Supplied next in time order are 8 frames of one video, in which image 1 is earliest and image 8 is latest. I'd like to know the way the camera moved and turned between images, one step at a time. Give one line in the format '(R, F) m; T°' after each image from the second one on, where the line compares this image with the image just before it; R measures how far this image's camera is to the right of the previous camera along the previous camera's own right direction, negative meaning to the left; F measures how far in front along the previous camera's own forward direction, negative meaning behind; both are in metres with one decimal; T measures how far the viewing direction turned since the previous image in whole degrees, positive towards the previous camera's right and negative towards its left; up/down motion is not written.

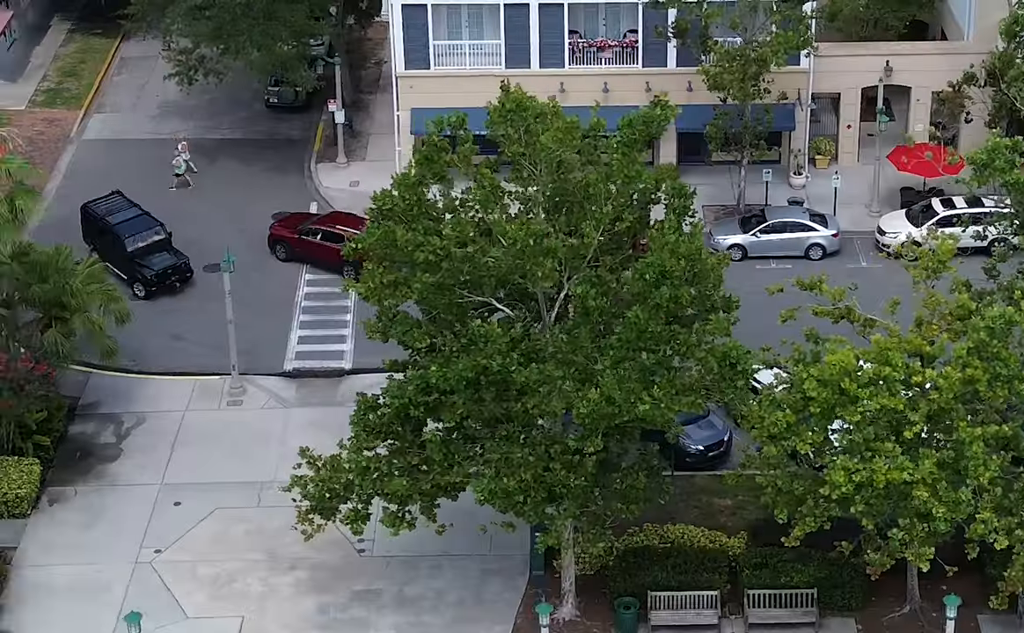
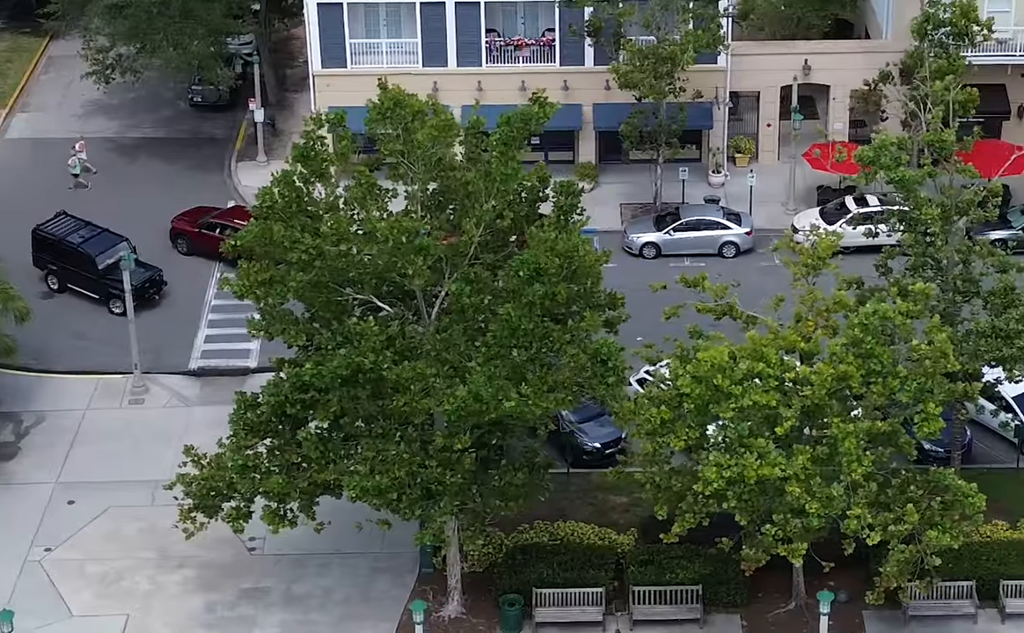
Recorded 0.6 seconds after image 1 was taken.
(+1.1, 0.0) m; +1°
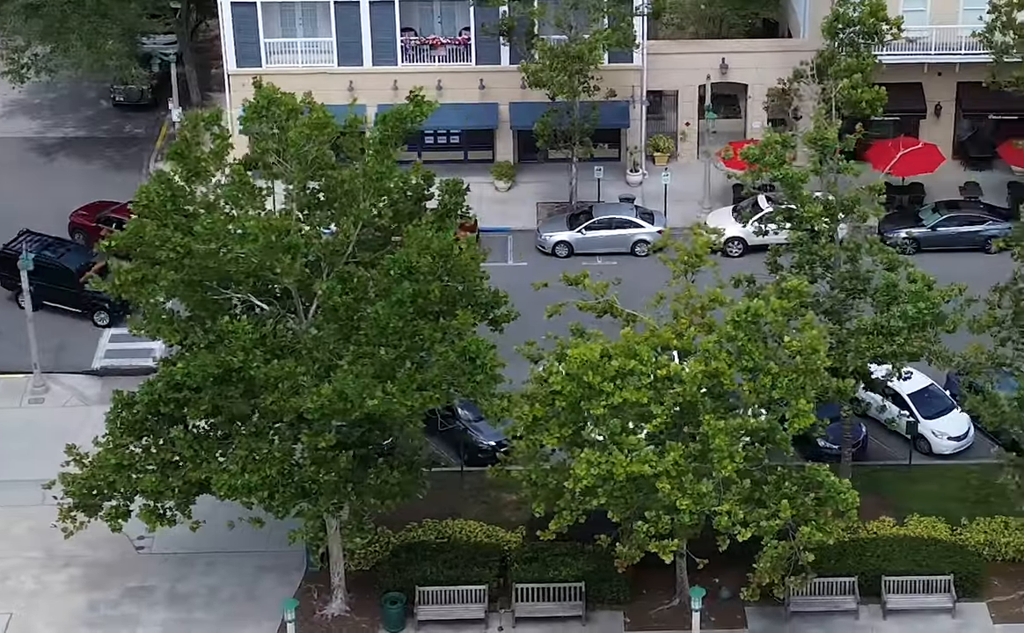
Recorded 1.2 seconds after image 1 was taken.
(+1.2, -0.1) m; +1°
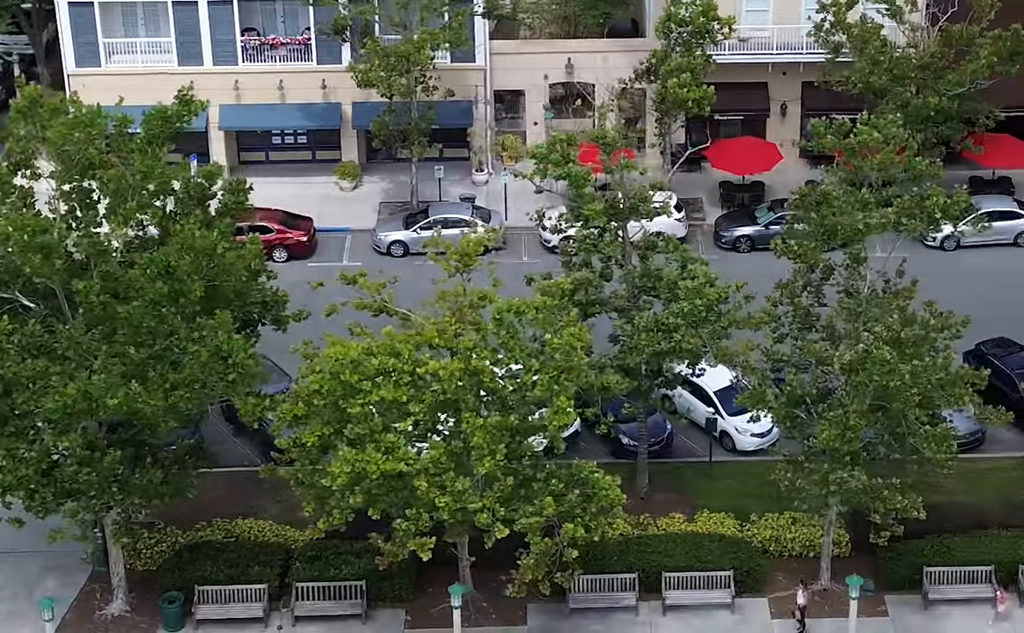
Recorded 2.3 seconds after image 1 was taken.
(+2.2, -0.1) m; +1°
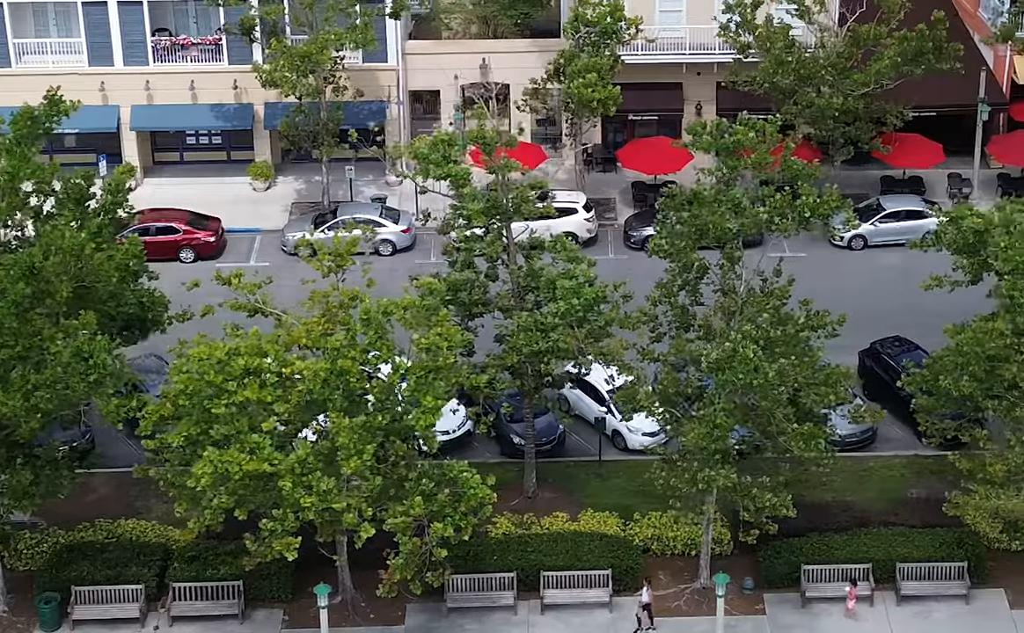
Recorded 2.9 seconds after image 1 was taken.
(+1.2, -0.1) m; +1°
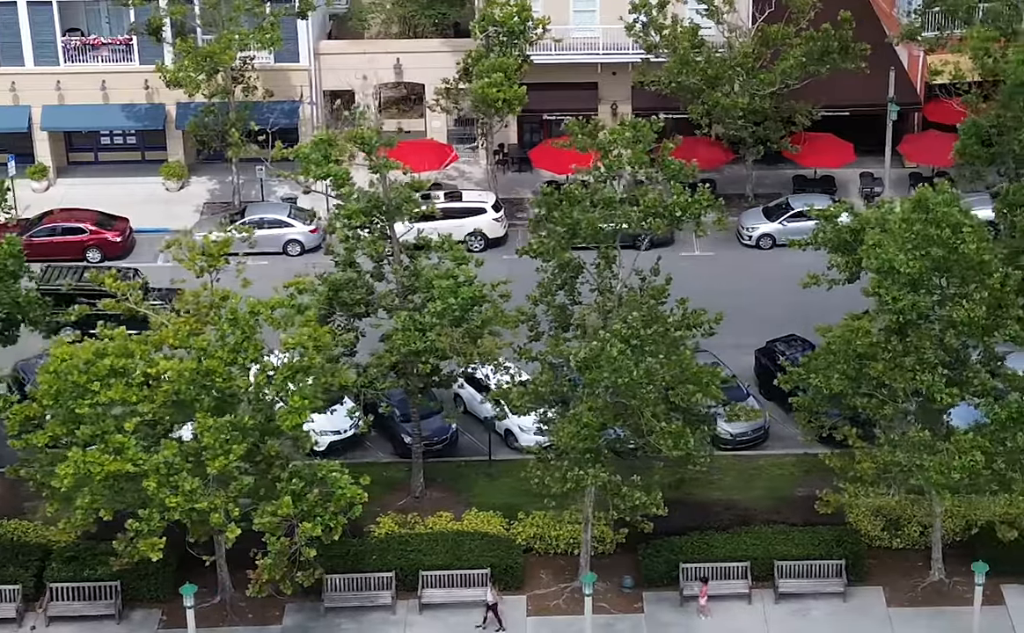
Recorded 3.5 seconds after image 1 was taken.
(+1.3, 0.0) m; +1°
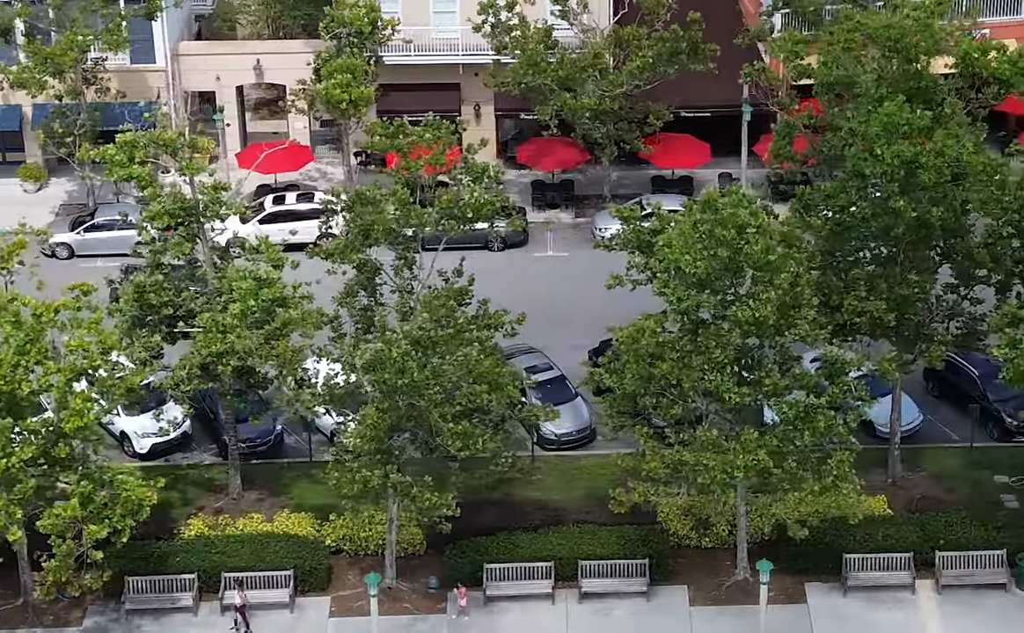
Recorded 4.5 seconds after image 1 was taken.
(+2.0, -0.1) m; +1°
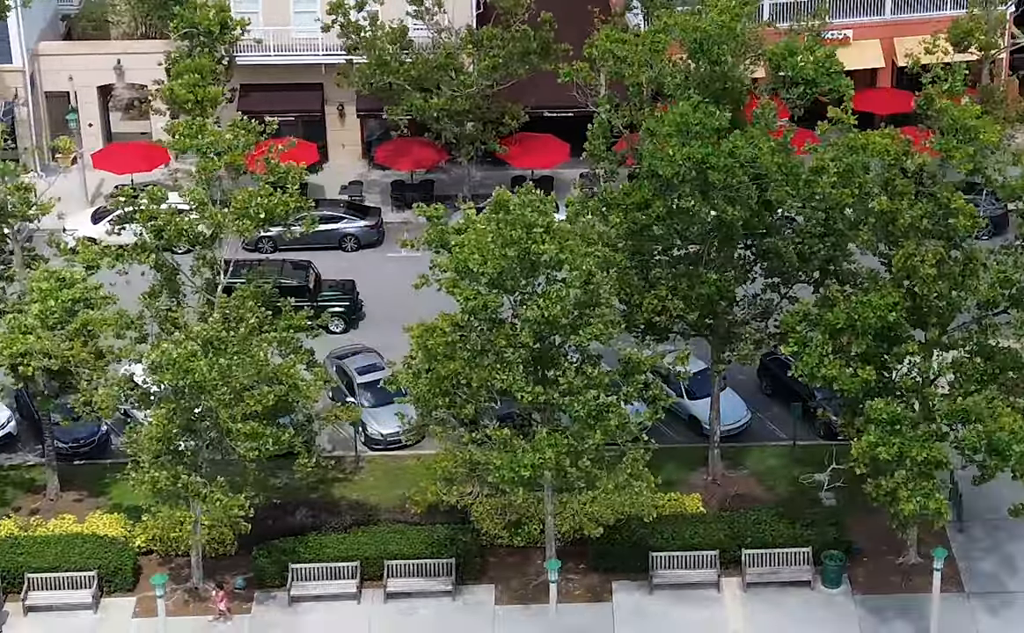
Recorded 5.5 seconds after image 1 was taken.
(+2.0, -0.1) m; +1°
